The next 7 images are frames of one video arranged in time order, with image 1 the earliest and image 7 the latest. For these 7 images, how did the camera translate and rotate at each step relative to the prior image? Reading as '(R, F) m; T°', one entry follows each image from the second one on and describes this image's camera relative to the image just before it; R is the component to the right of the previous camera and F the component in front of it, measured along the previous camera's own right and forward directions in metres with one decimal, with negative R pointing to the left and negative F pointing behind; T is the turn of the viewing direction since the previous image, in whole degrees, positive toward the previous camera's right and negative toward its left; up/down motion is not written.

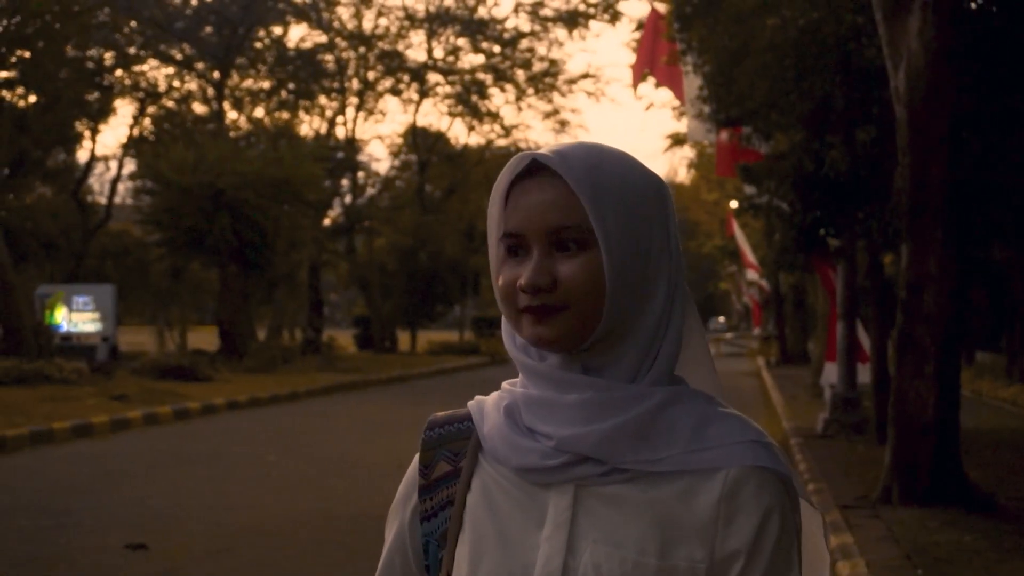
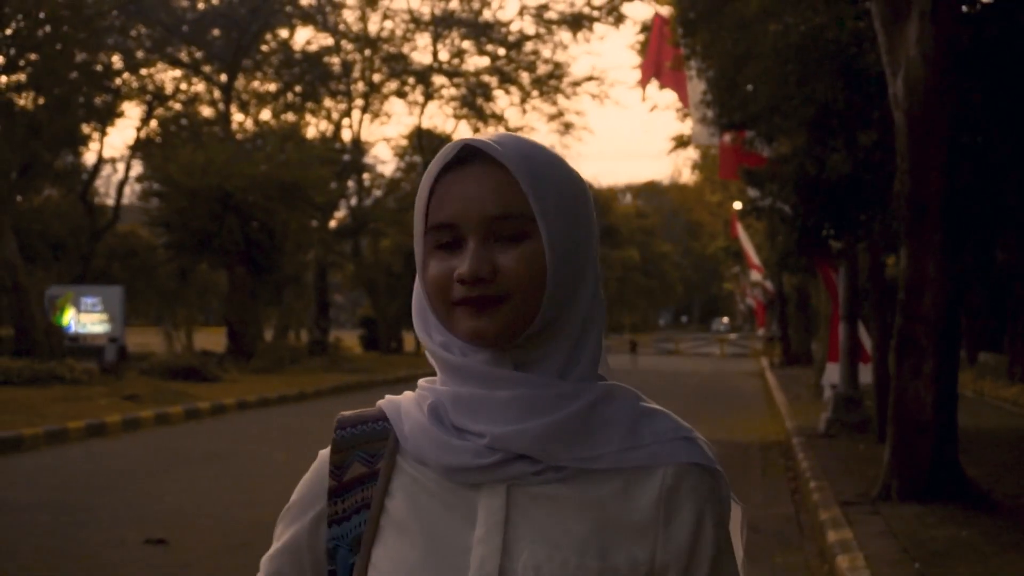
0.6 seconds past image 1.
(0.0, -0.2) m; 0°
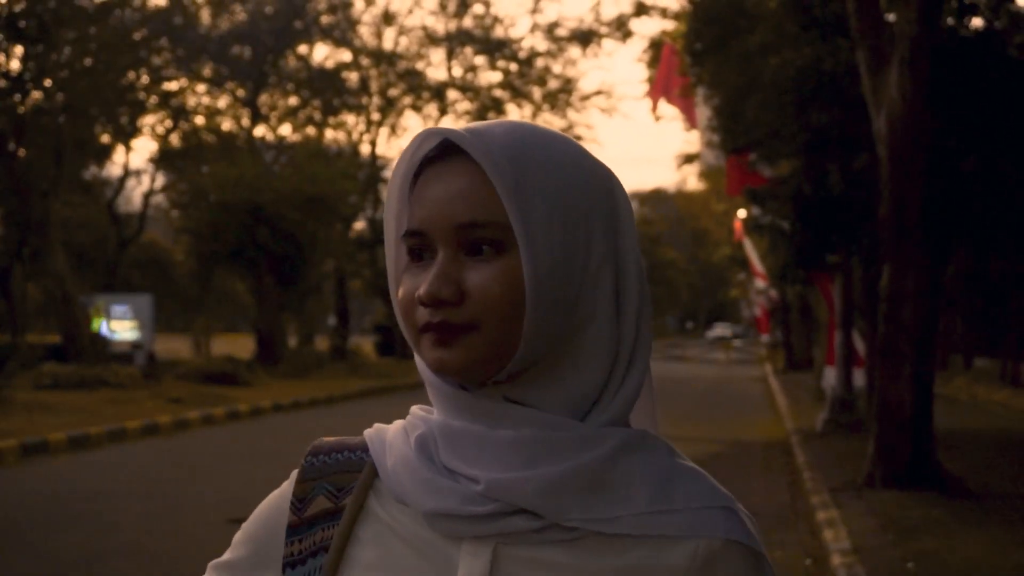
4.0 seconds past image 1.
(-0.2, -1.1) m; 0°
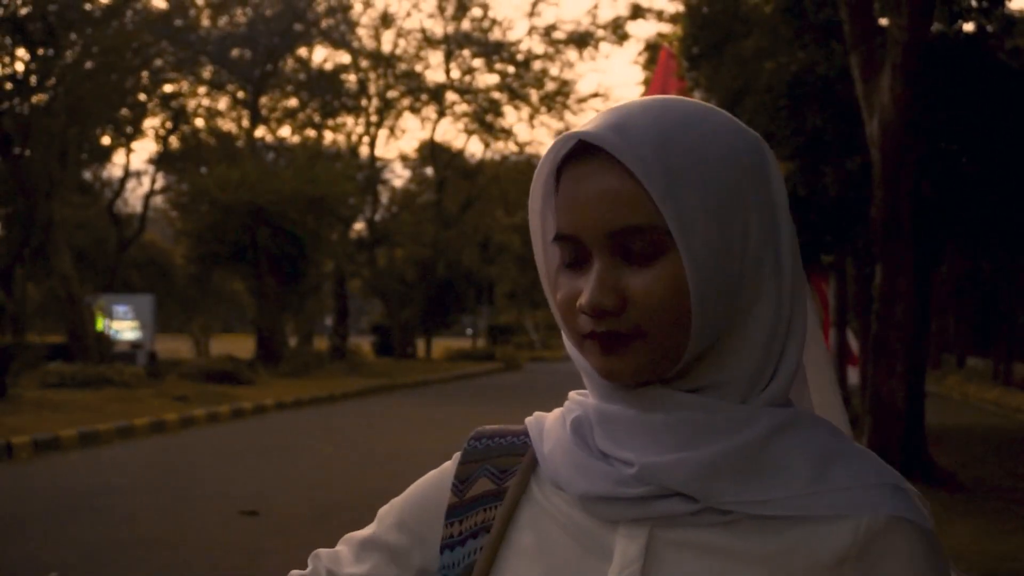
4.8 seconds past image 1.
(-0.1, -0.3) m; 0°
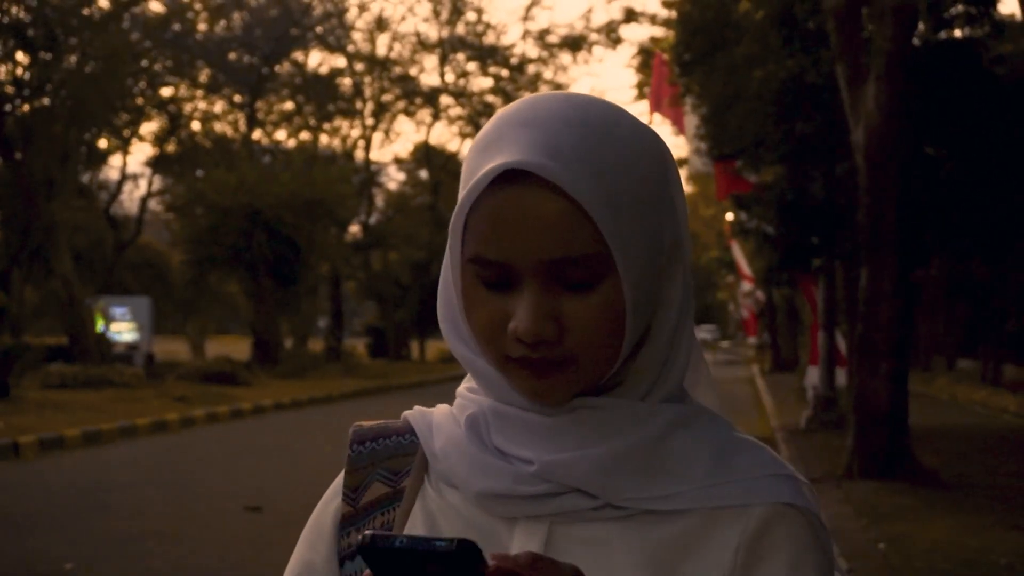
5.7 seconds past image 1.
(0.0, -0.3) m; 0°
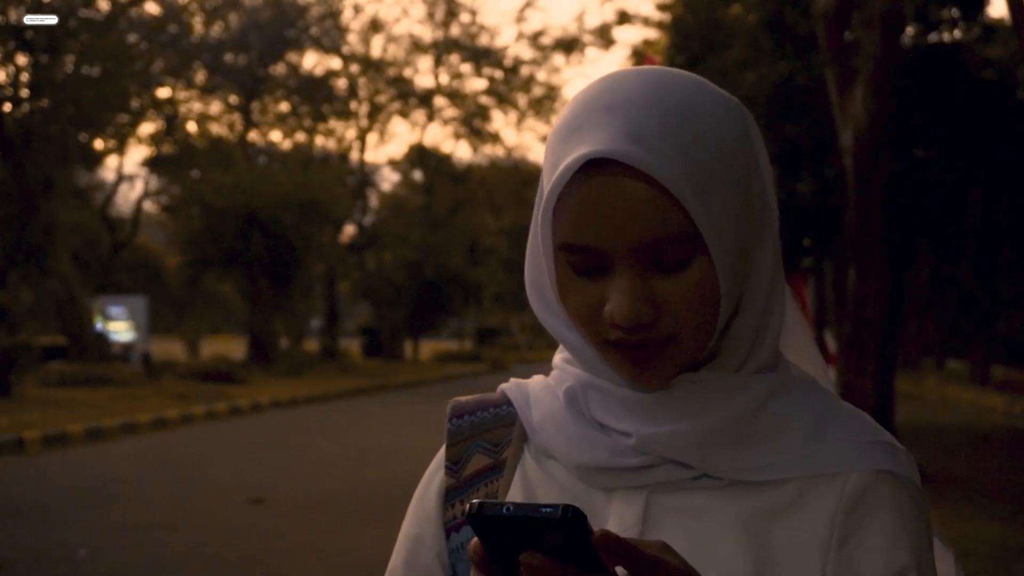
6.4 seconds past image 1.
(0.0, -0.2) m; 0°
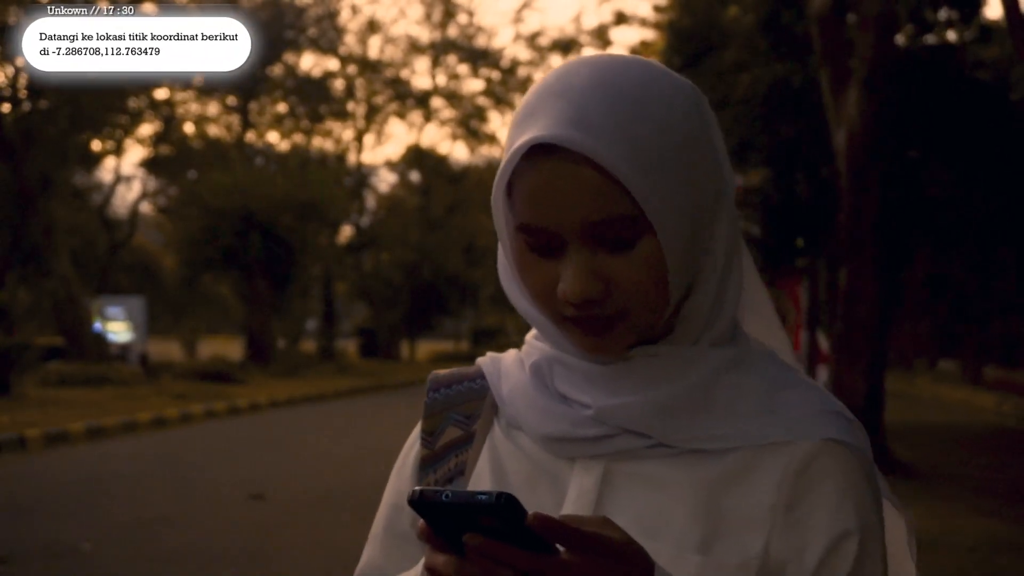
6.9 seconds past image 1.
(0.0, -0.1) m; 0°
